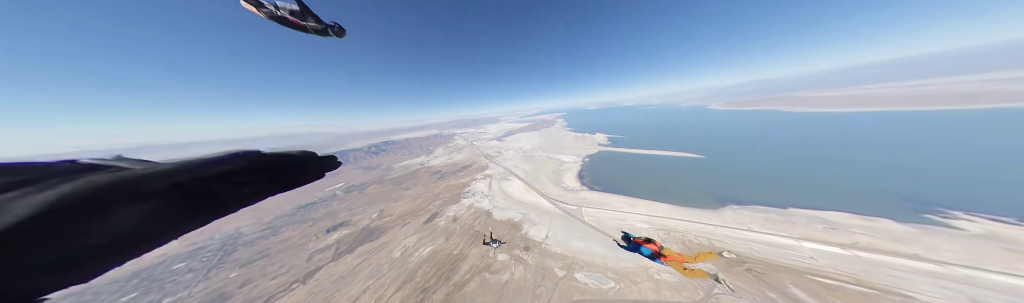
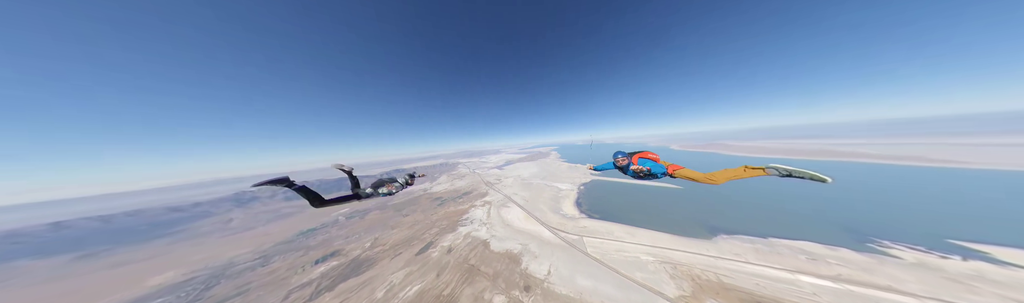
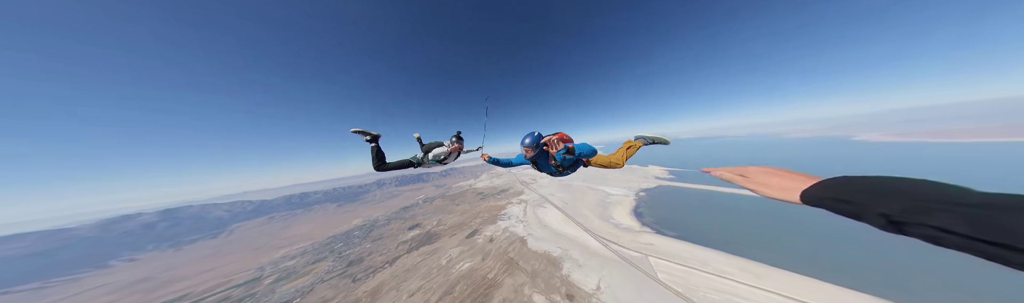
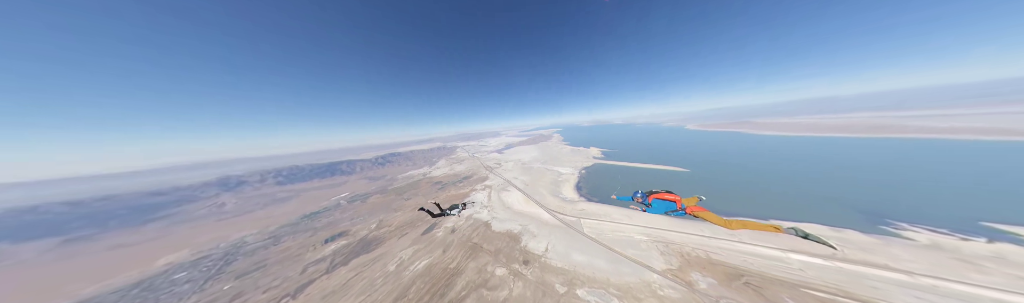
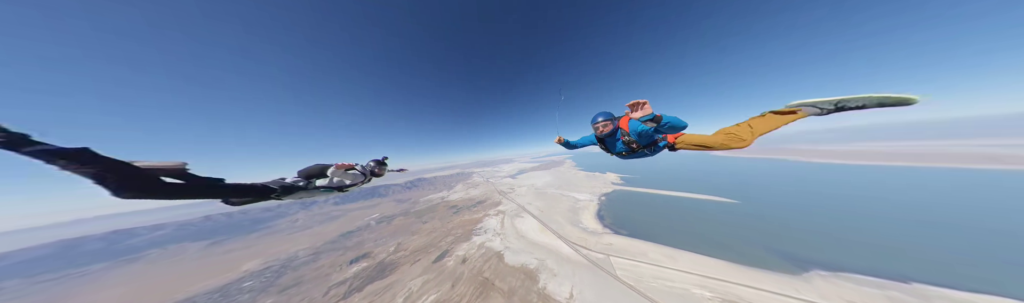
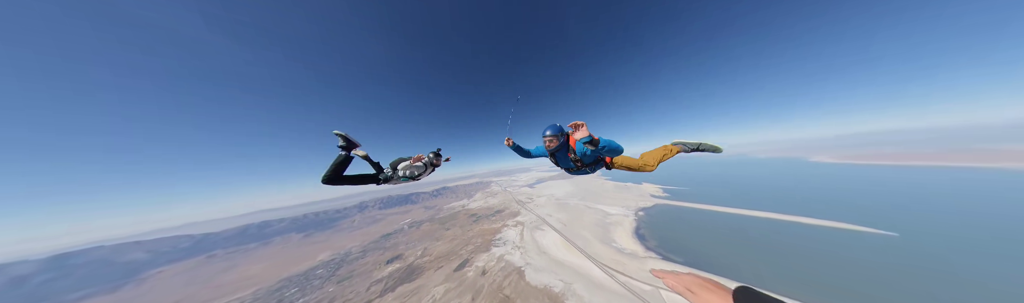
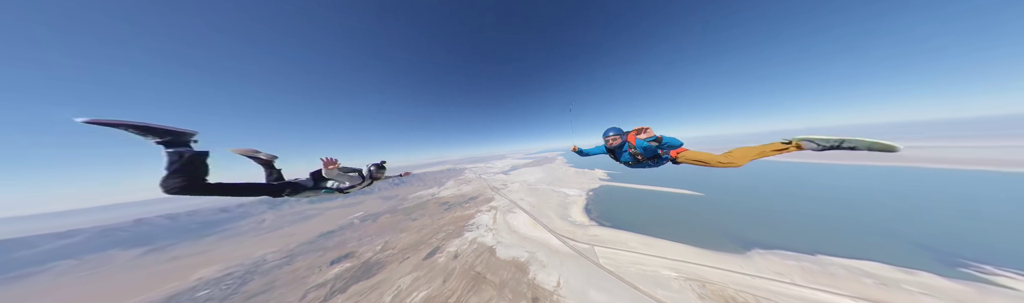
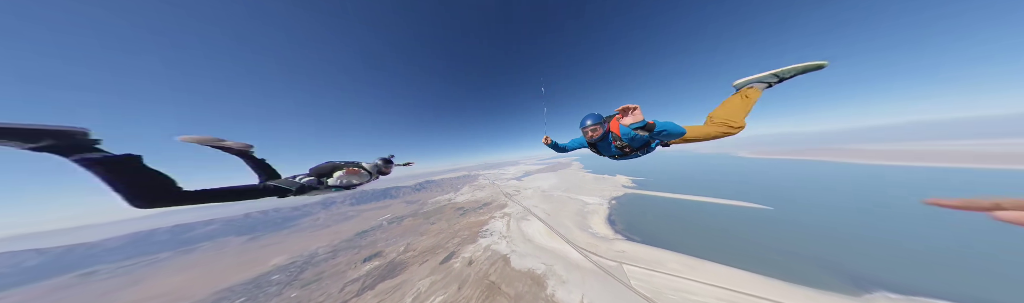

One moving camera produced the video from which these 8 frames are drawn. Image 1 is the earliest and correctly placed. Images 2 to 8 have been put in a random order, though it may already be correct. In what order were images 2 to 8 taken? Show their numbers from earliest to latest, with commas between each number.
4, 2, 7, 5, 8, 6, 3
